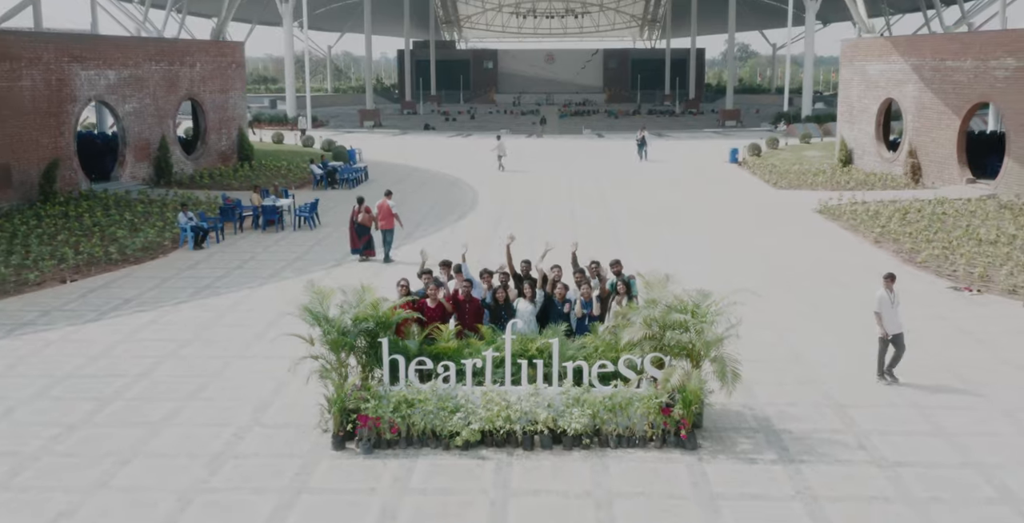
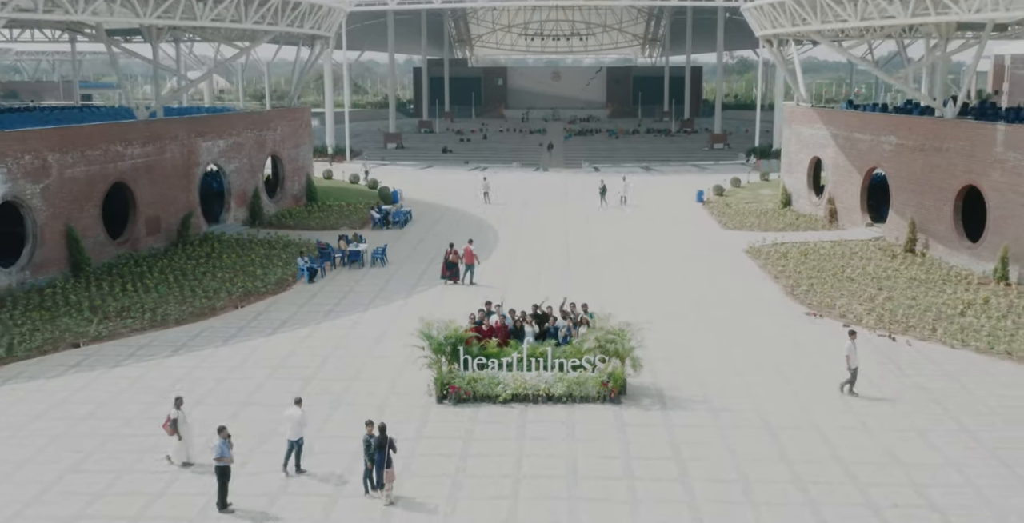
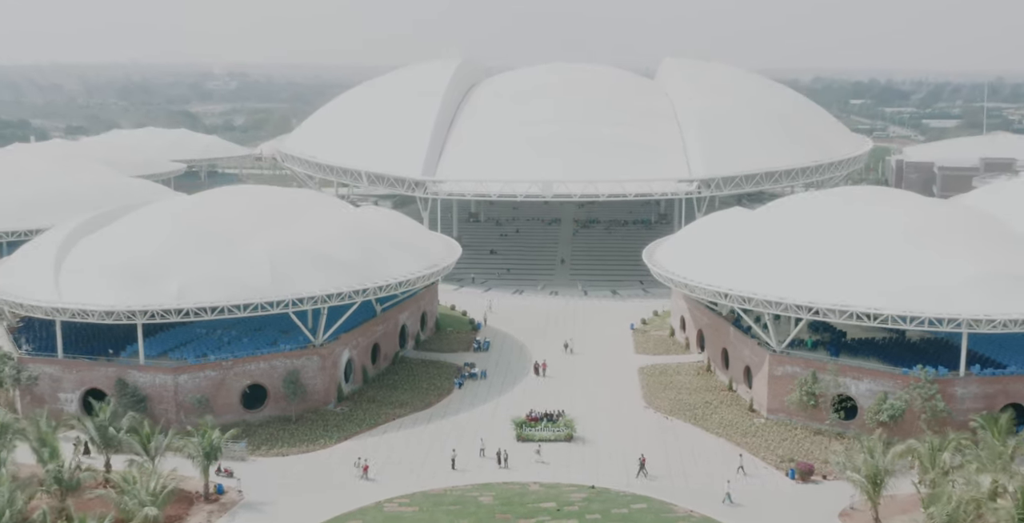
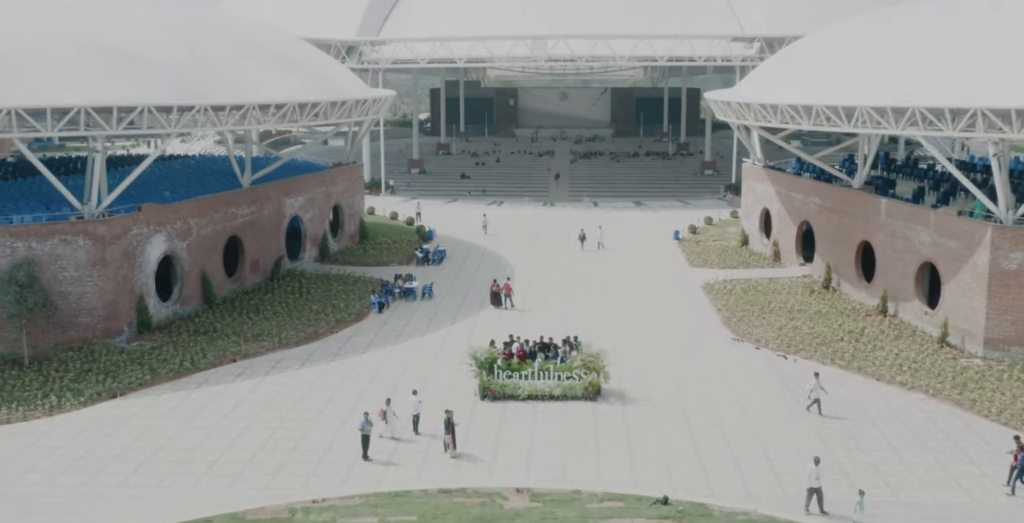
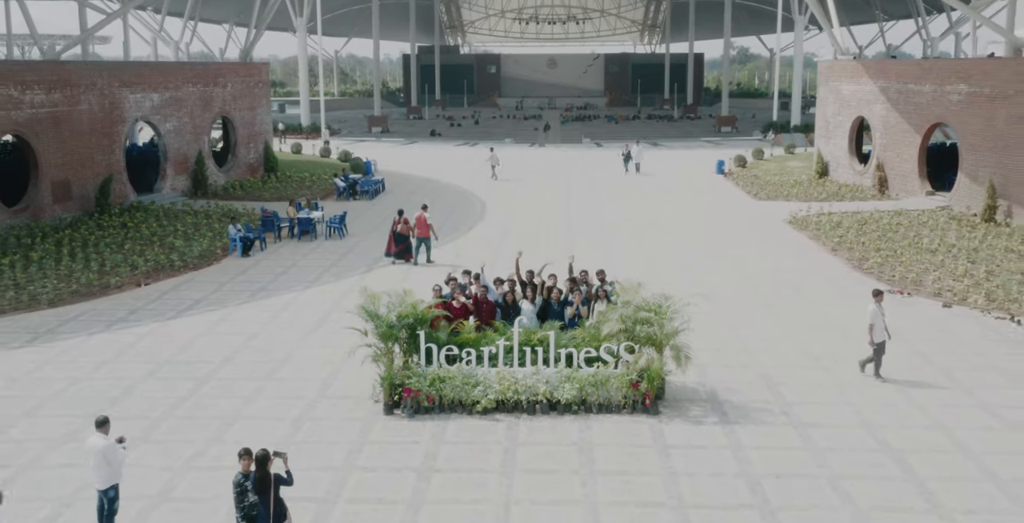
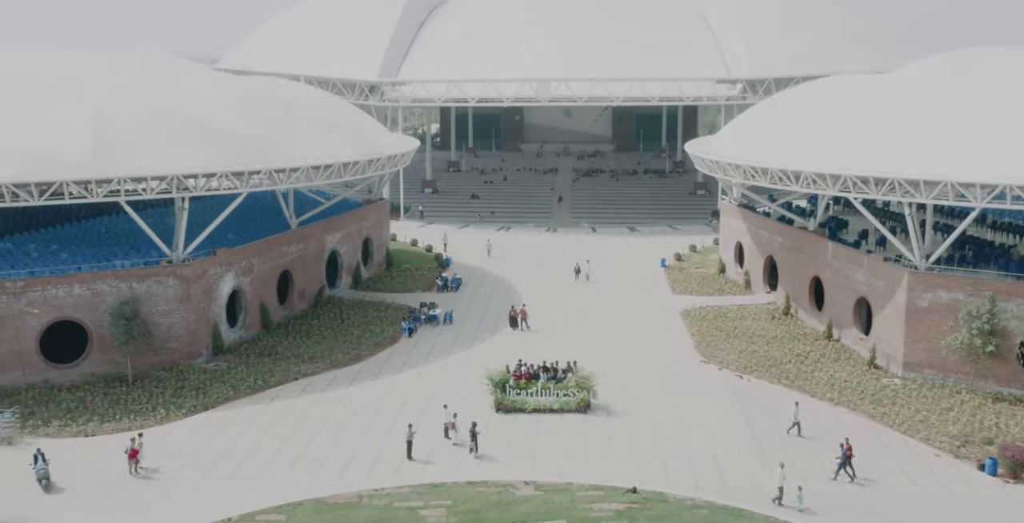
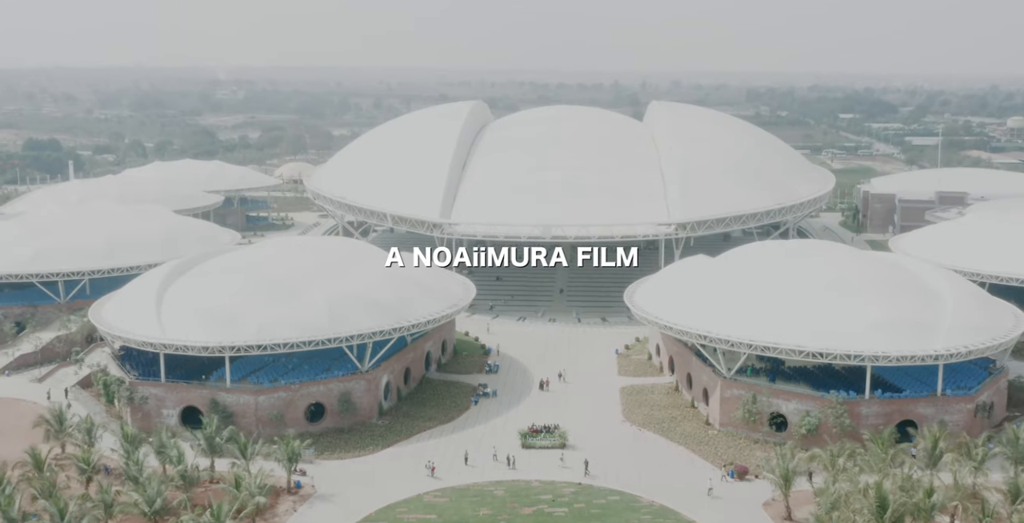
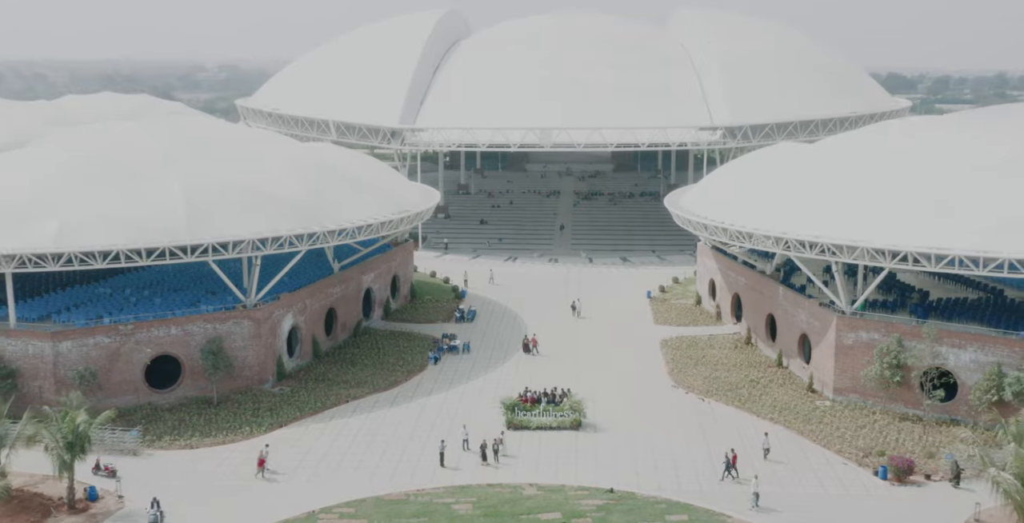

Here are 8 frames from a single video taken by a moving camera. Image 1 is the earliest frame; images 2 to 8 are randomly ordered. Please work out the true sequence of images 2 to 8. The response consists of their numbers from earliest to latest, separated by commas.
5, 2, 4, 6, 8, 3, 7
